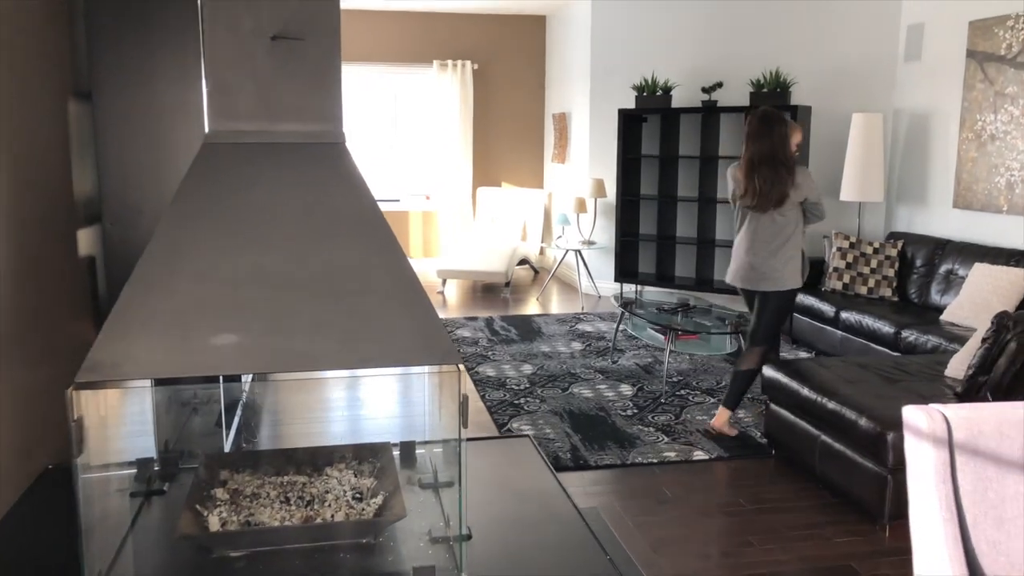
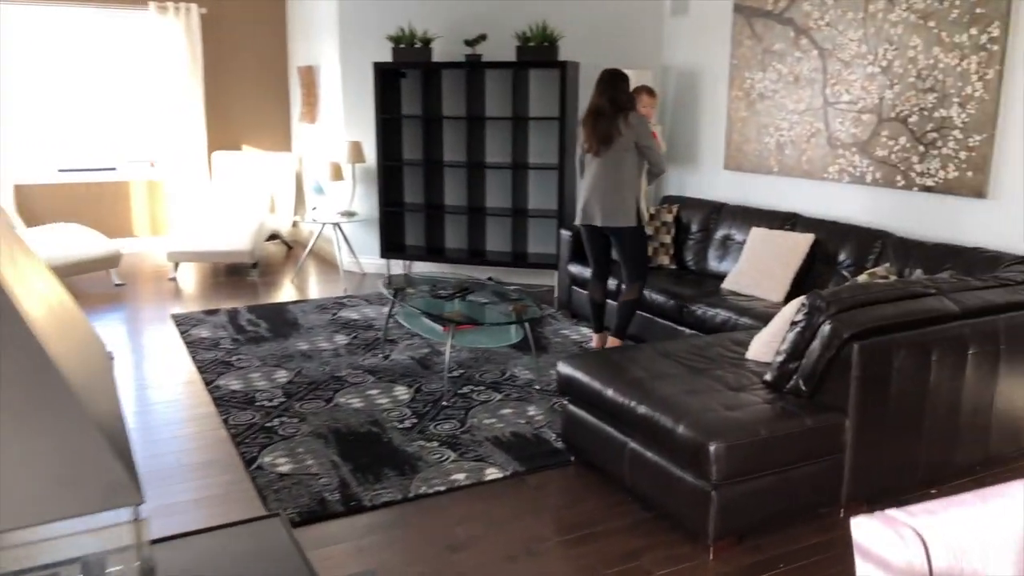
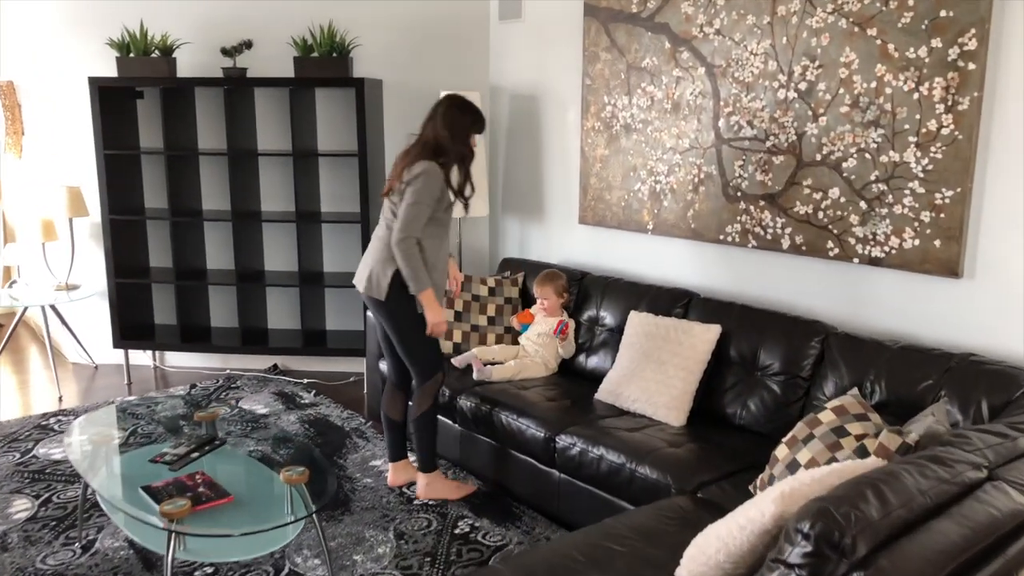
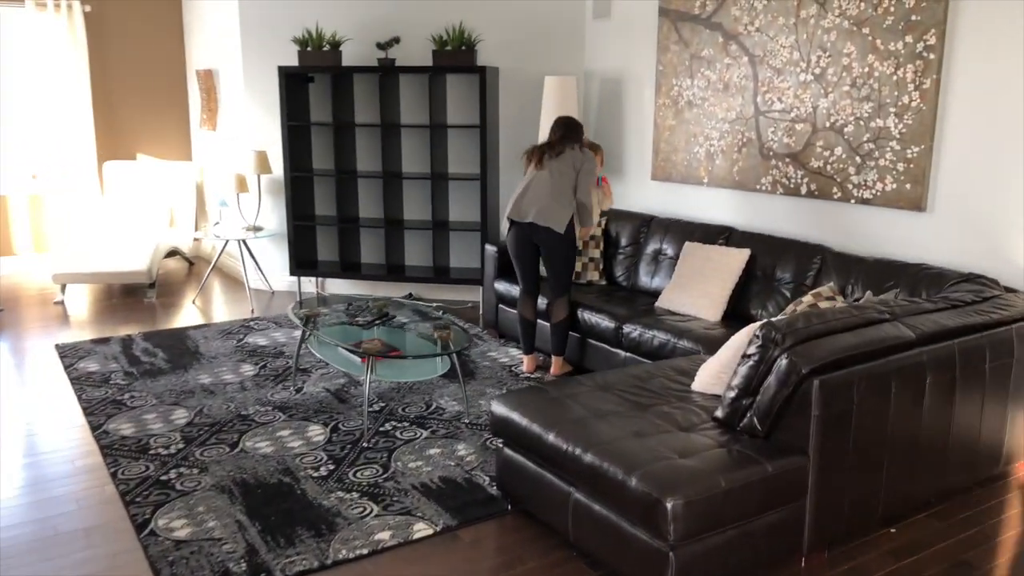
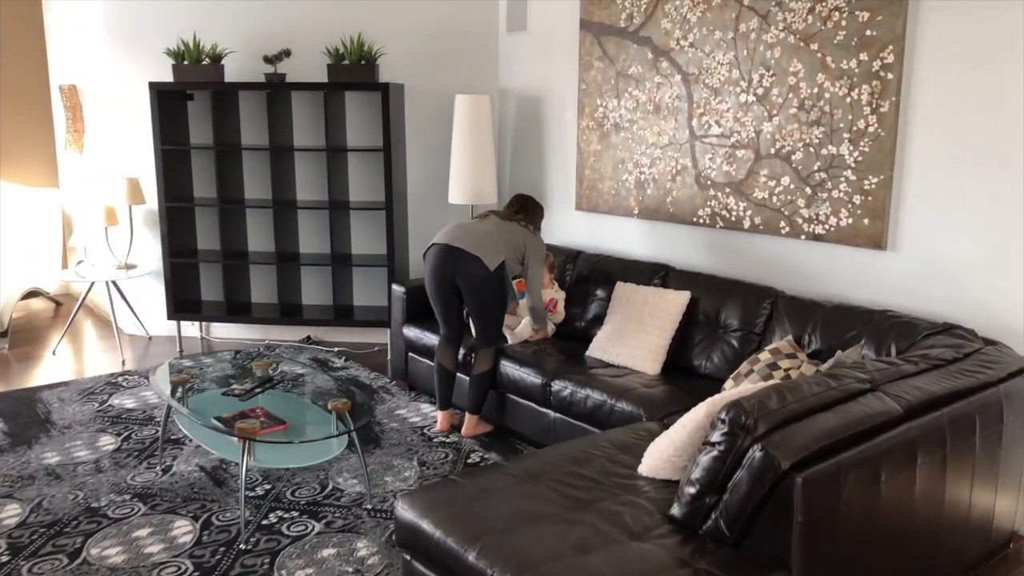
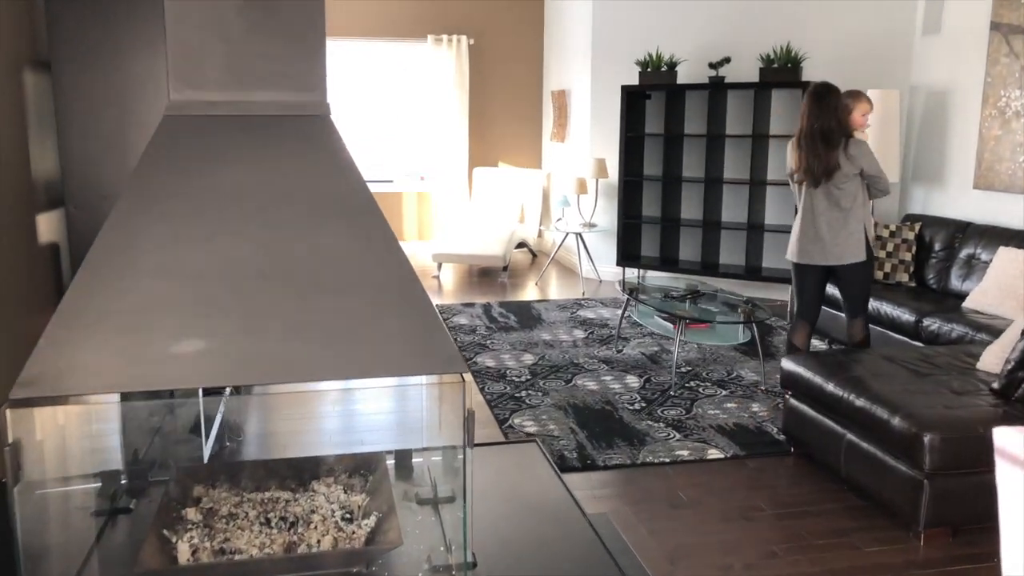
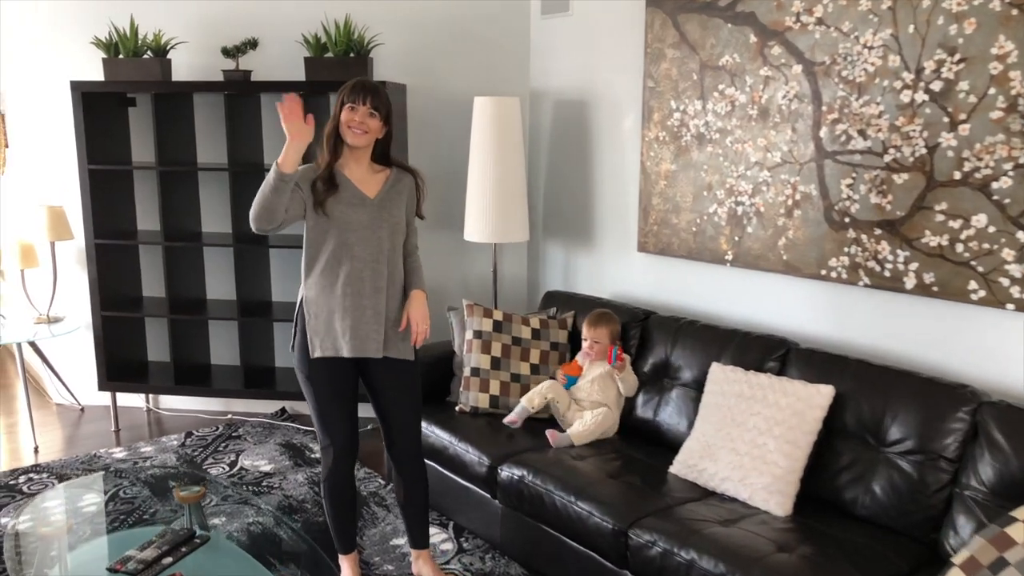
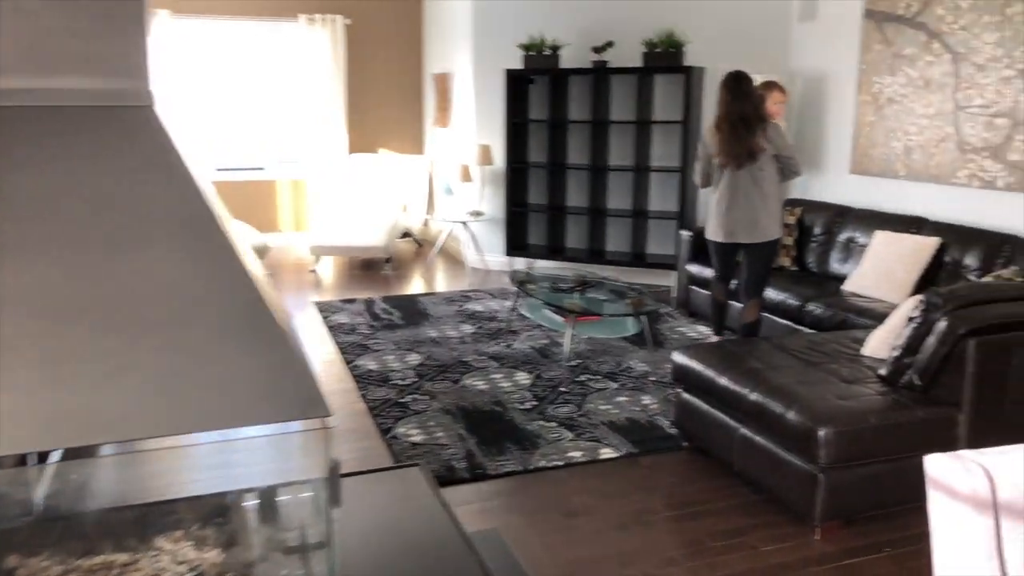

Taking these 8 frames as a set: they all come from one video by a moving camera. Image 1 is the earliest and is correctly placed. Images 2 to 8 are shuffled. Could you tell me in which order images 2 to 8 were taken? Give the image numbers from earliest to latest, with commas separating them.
6, 8, 2, 4, 5, 3, 7
